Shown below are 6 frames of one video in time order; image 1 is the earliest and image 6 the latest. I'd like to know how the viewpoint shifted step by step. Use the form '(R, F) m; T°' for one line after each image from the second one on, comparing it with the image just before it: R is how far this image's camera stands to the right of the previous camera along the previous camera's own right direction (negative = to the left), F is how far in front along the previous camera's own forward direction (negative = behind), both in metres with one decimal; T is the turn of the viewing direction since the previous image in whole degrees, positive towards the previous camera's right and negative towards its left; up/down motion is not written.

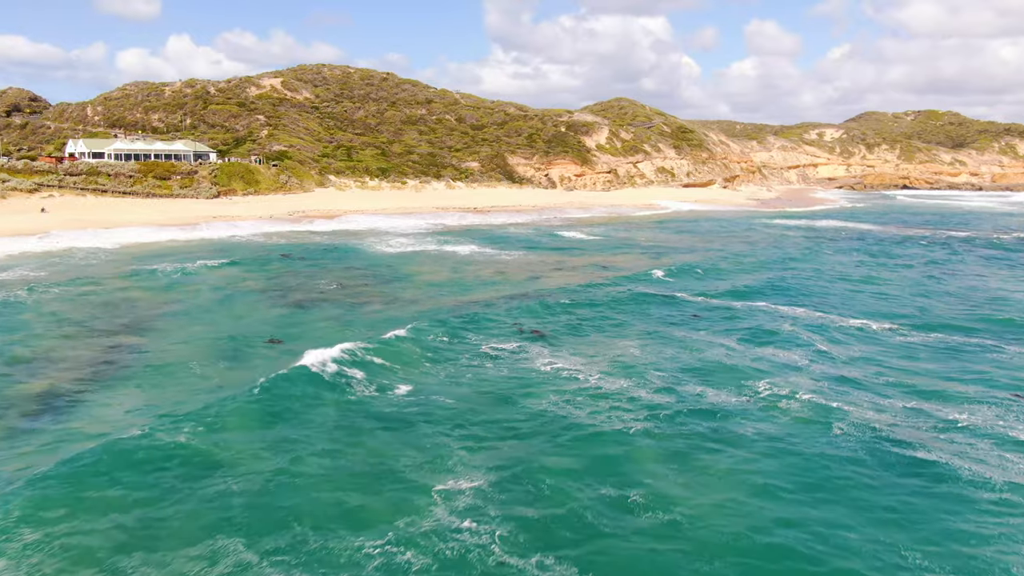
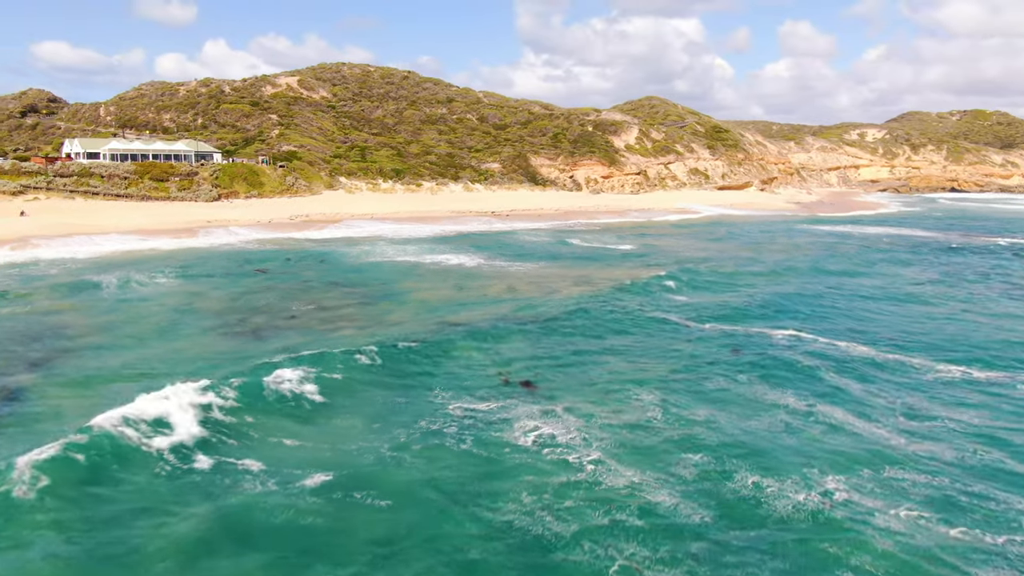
(+0.6, +3.6) m; -2°
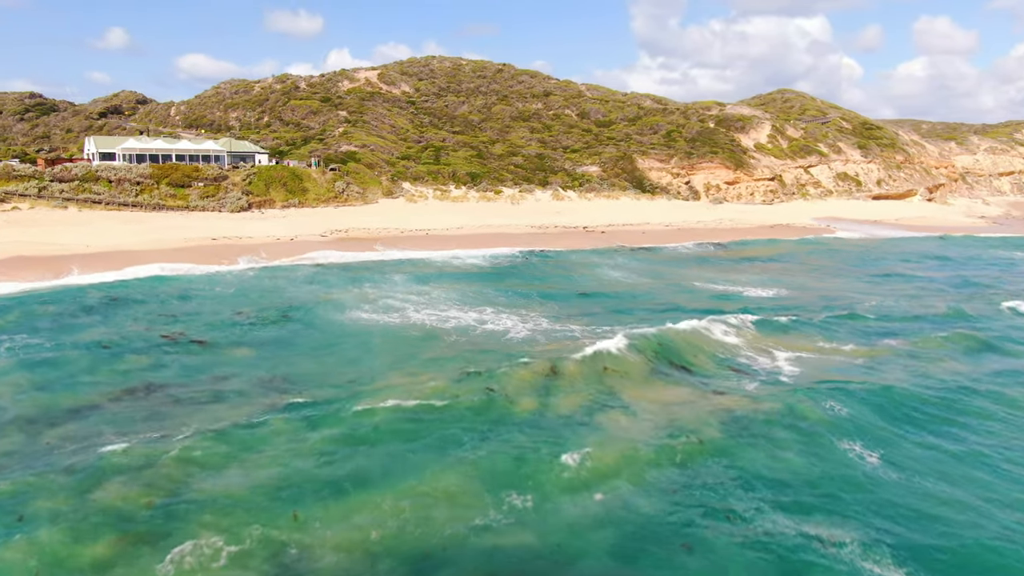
(+0.6, +10.1) m; -8°
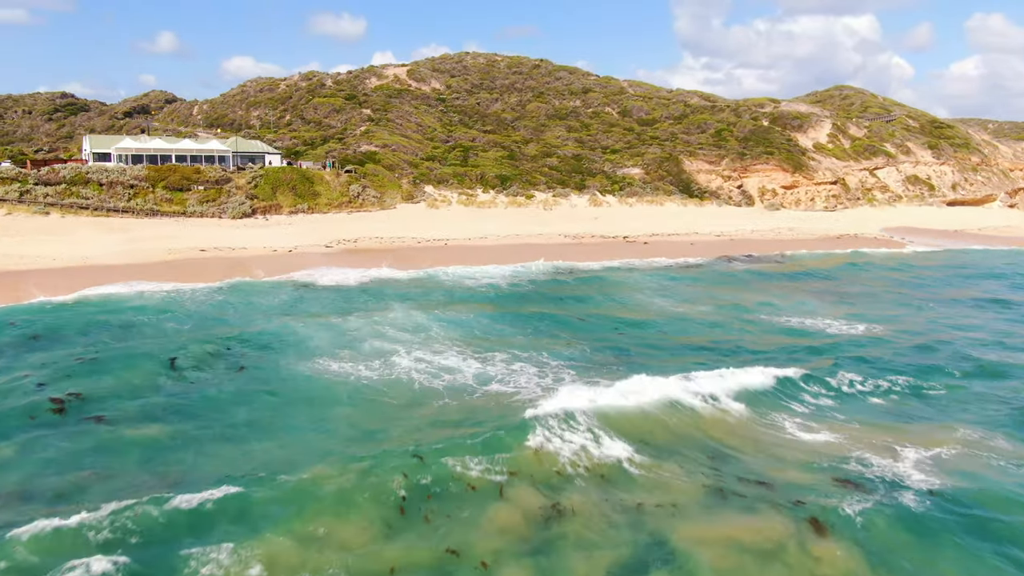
(+0.4, +4.0) m; -3°
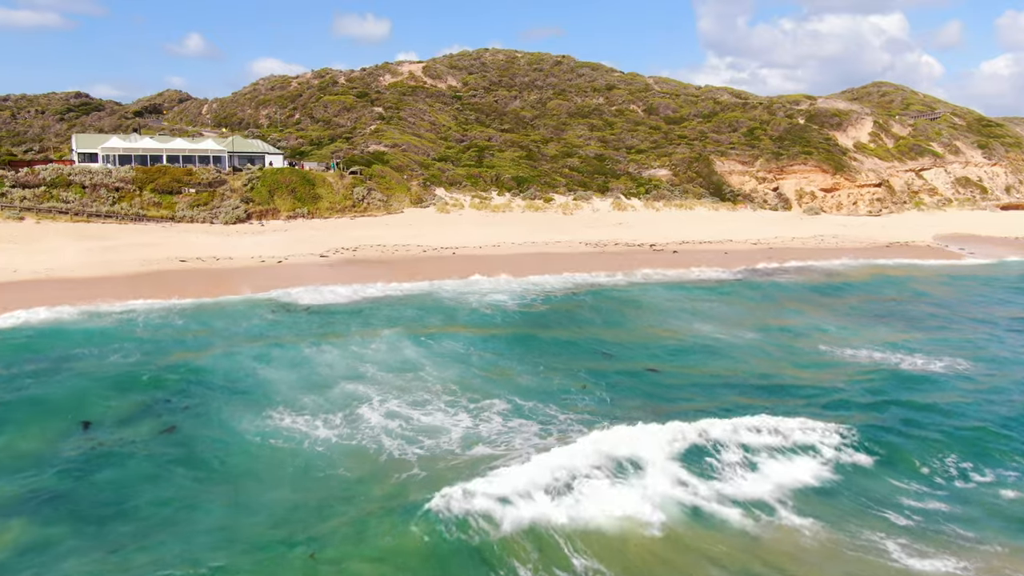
(+0.3, +2.8) m; -2°
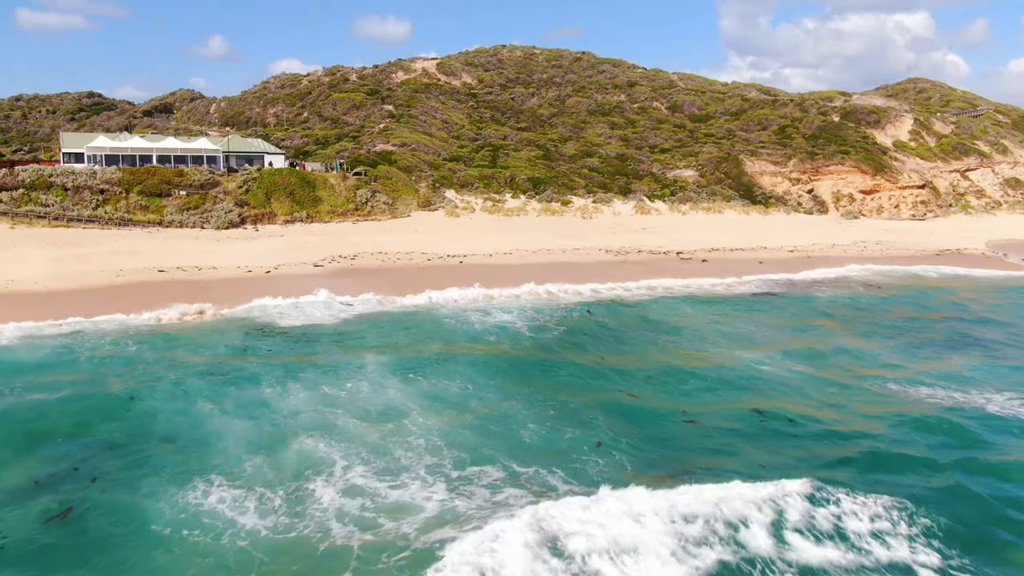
(+0.2, +2.4) m; -1°
